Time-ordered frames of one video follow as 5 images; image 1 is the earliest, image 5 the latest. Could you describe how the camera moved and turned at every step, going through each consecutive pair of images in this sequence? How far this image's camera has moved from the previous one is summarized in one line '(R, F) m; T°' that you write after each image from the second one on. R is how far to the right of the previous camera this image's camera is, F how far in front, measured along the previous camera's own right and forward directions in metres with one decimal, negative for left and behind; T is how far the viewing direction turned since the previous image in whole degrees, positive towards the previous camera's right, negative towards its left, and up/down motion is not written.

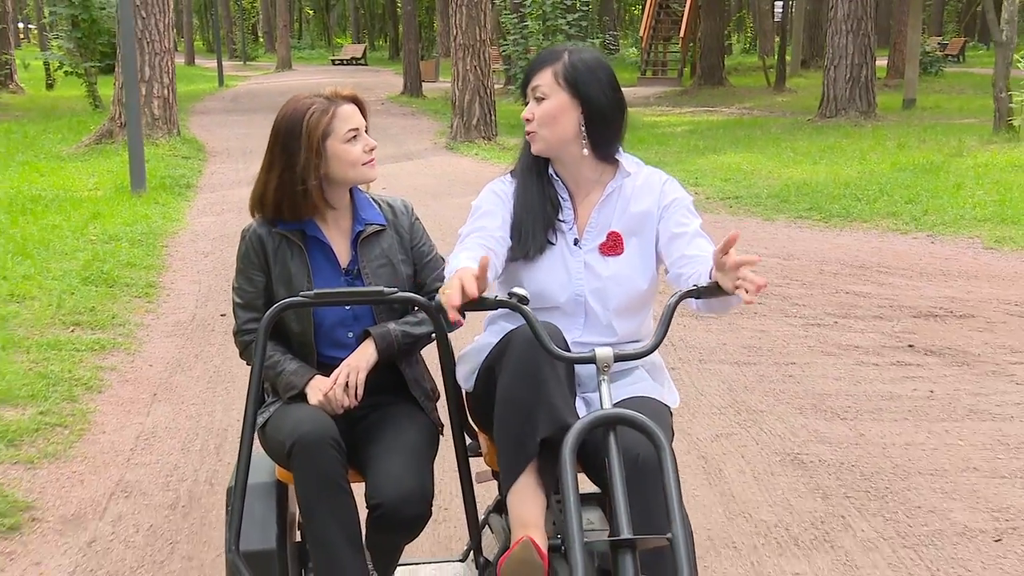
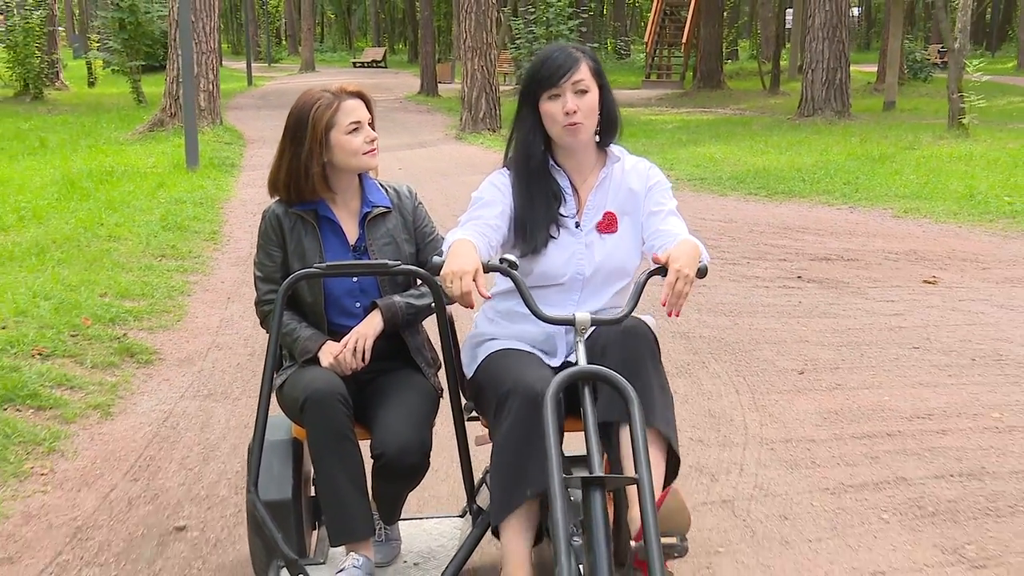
(+0.3, -1.8) m; -1°
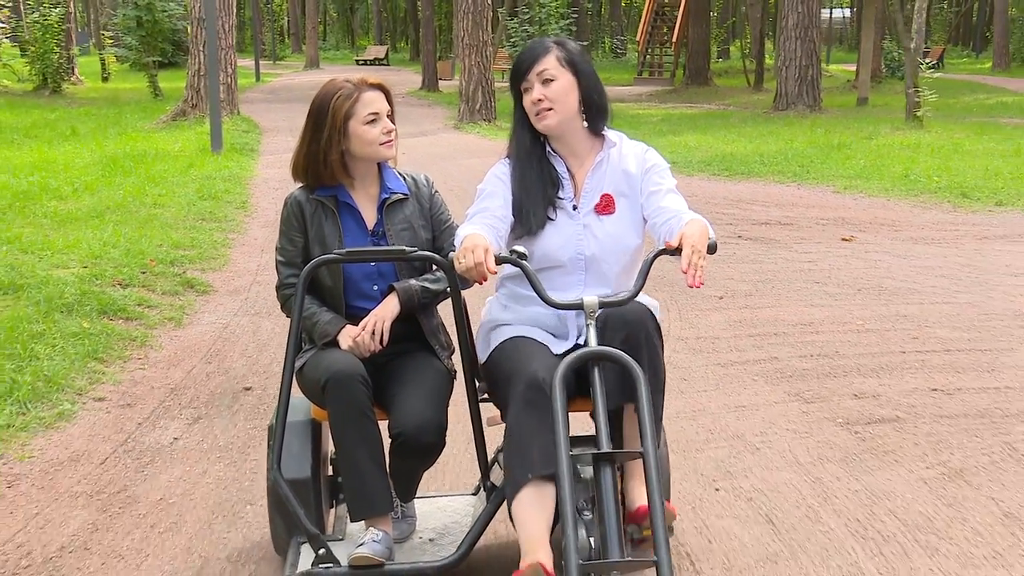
(+0.2, -1.4) m; 0°
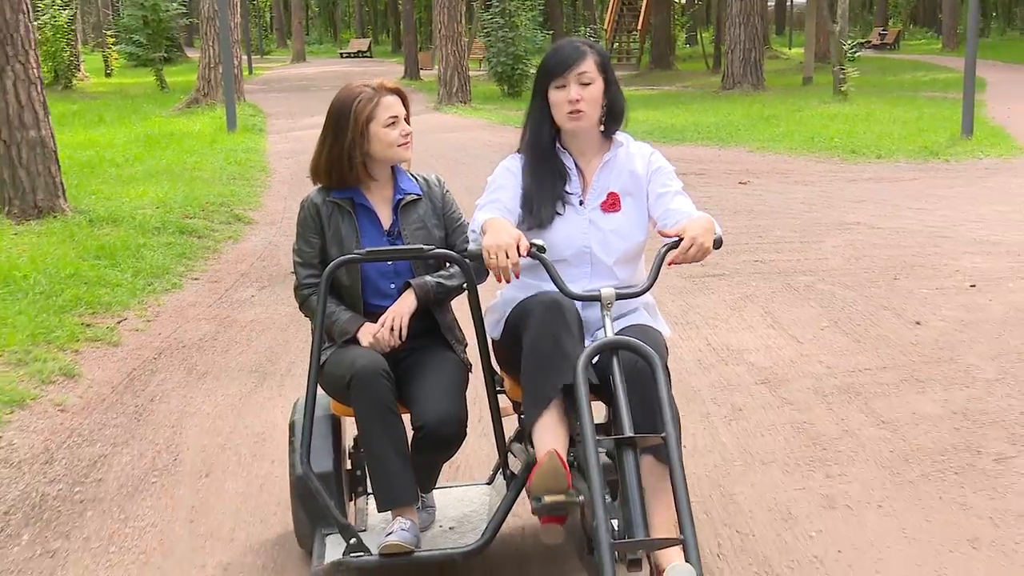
(+0.2, -2.4) m; +1°
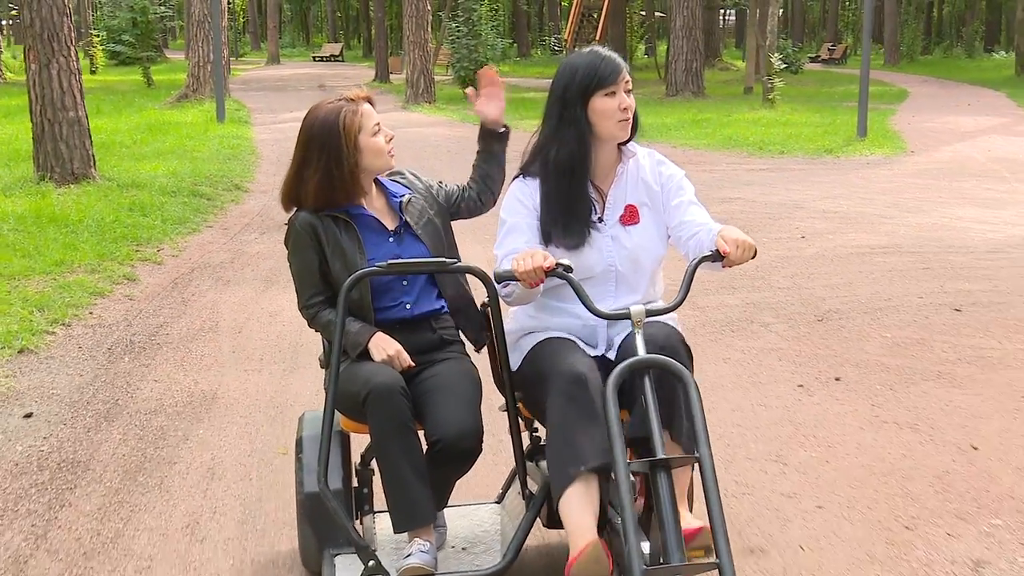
(+0.3, -2.1) m; +2°
